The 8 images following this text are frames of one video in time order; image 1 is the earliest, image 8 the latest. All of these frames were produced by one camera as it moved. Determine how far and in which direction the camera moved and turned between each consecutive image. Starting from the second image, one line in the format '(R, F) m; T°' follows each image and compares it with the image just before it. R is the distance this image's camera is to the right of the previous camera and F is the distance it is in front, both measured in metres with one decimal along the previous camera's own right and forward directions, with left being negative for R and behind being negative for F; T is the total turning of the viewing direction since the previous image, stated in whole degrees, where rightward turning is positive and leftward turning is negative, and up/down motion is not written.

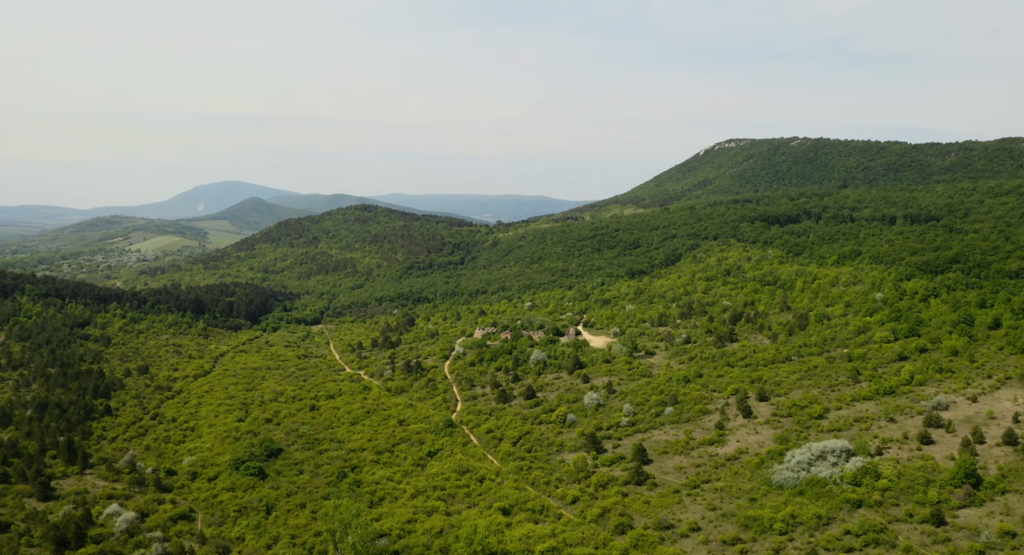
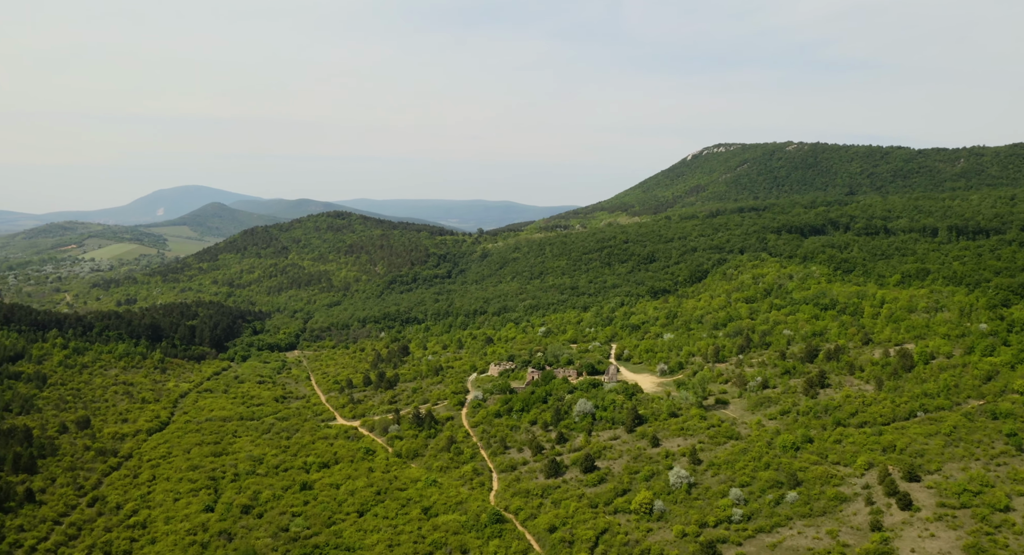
(-5.3, +13.7) m; +3°
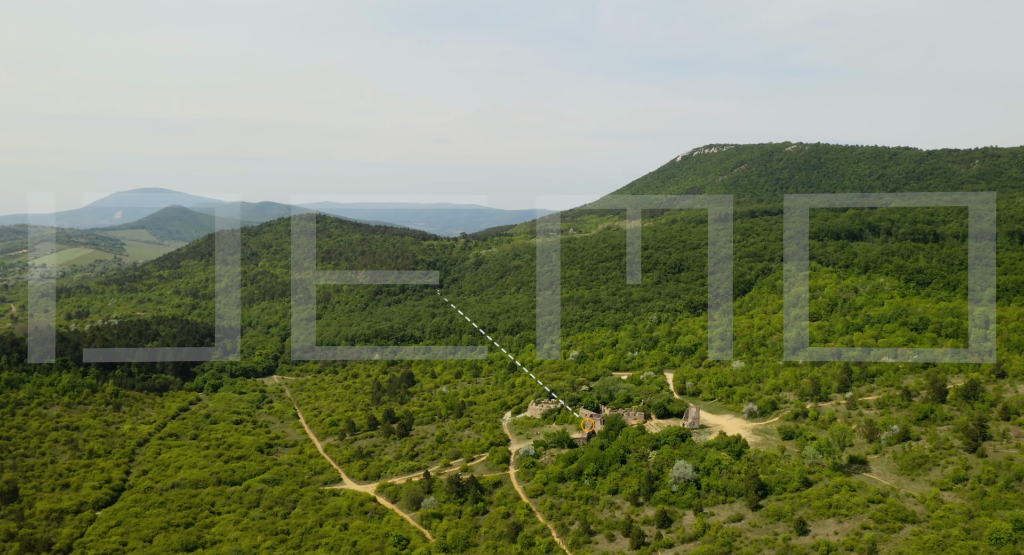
(-6.0, +13.6) m; +3°
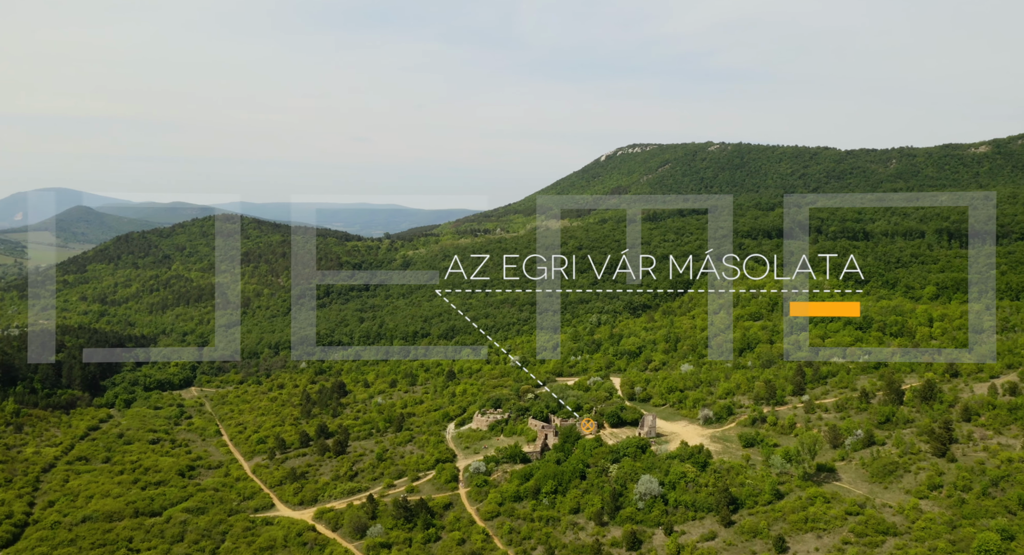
(-1.4, +3.5) m; +6°
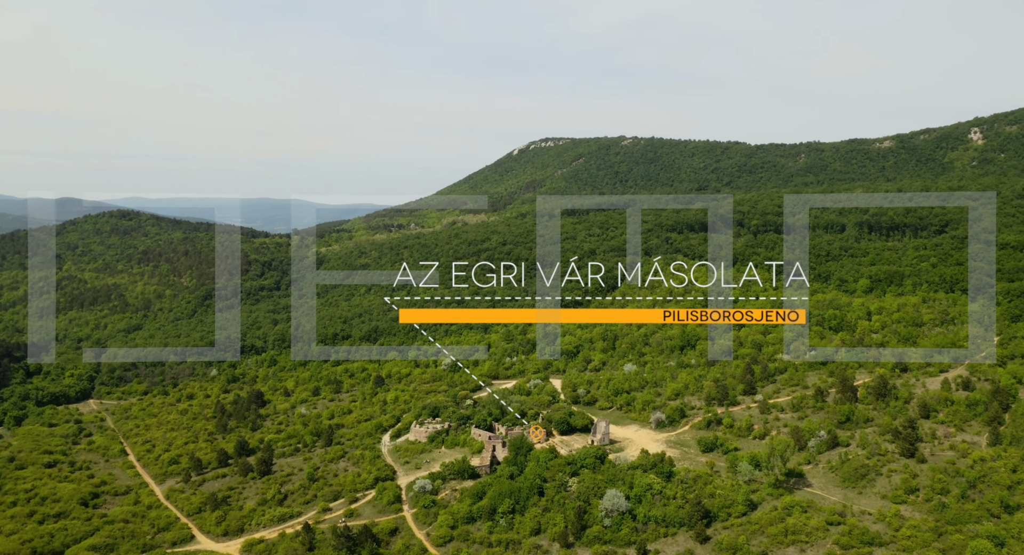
(-1.9, +3.8) m; +7°
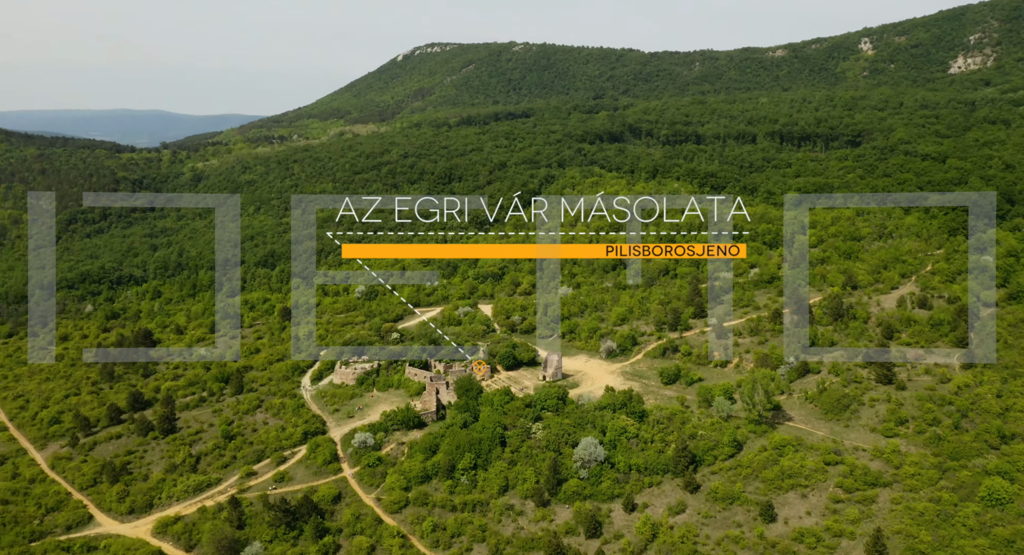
(-3.1, +5.8) m; +9°
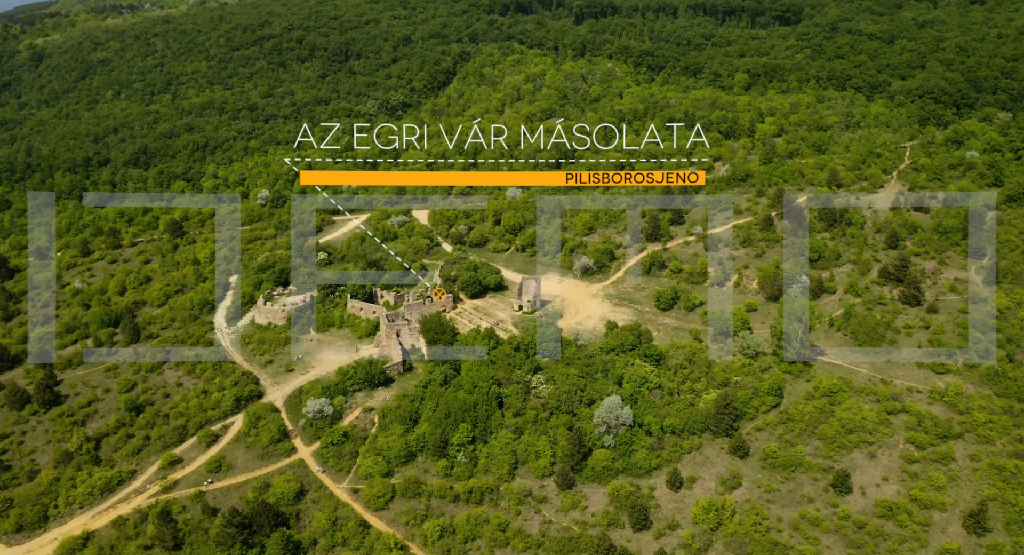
(-4.2, +7.8) m; +9°
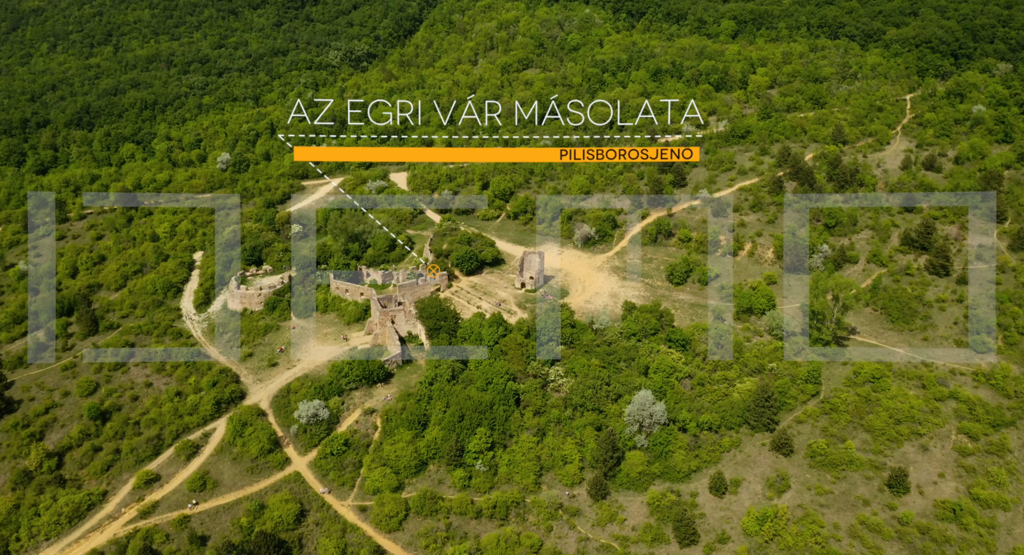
(-2.0, +3.1) m; +3°
